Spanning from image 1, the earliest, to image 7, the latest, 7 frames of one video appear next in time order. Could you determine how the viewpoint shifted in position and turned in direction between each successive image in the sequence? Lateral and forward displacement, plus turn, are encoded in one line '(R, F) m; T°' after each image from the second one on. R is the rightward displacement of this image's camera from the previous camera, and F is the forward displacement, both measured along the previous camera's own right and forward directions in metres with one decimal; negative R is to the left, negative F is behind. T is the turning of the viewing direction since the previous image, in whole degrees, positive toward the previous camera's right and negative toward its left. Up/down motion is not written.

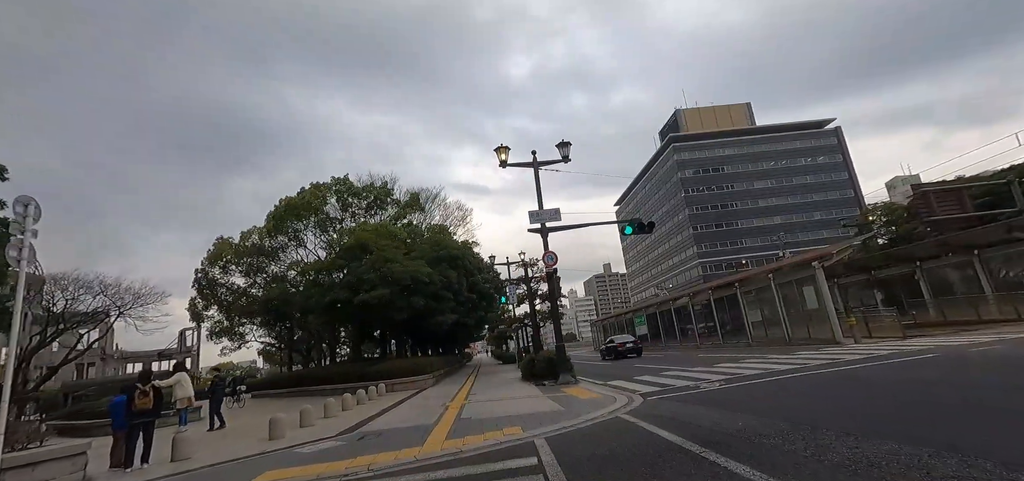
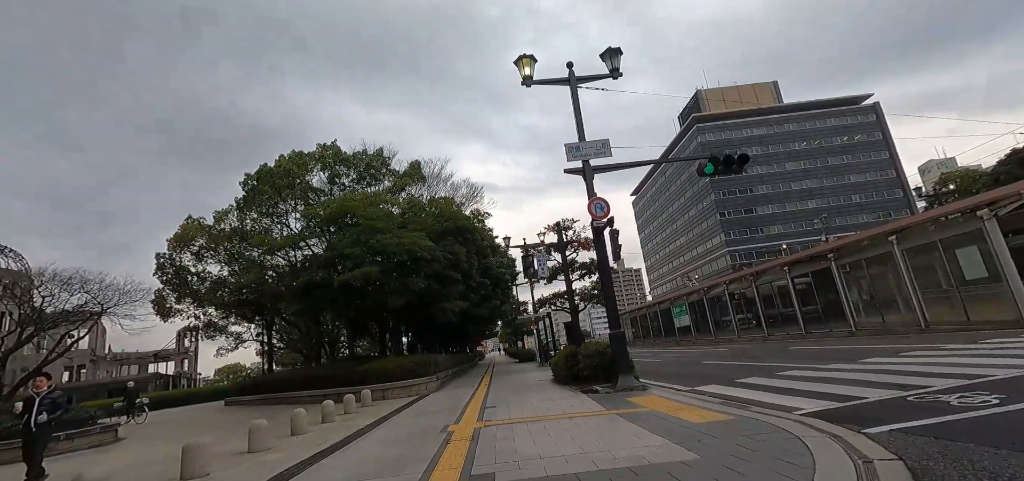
(-0.6, +5.3) m; -1°
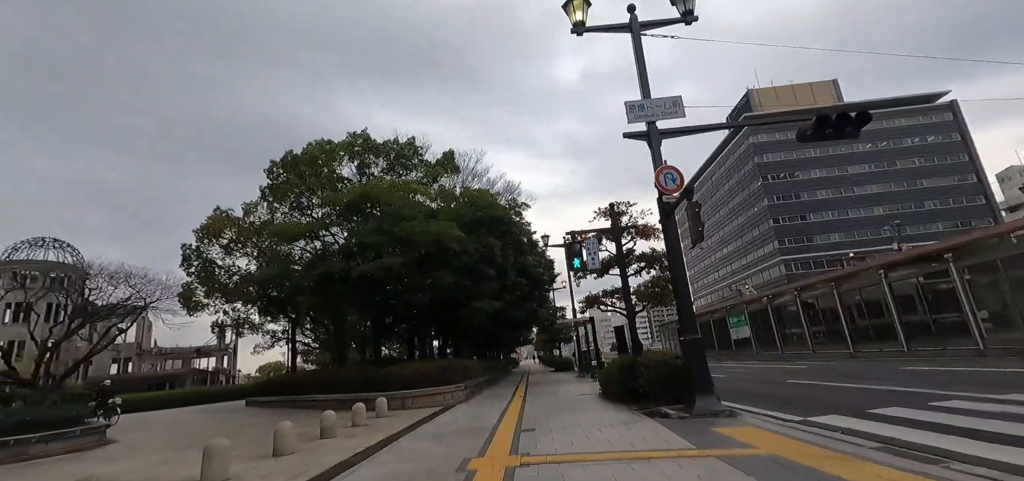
(-0.2, +2.4) m; -4°
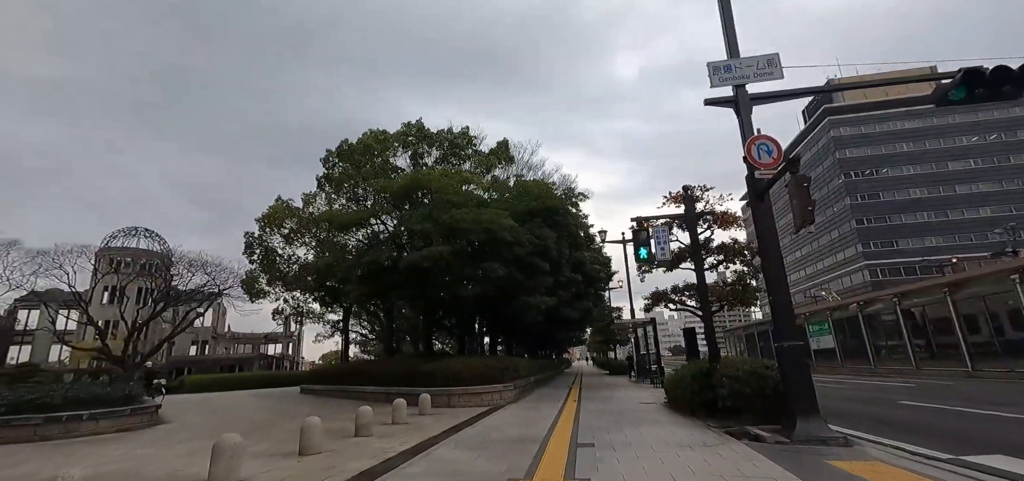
(0.0, +1.2) m; -7°
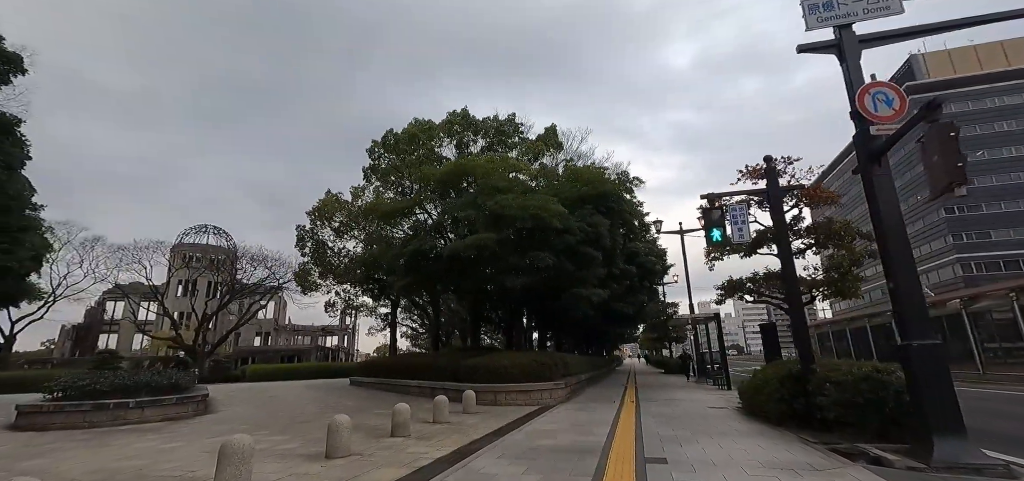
(0.0, +1.0) m; -6°
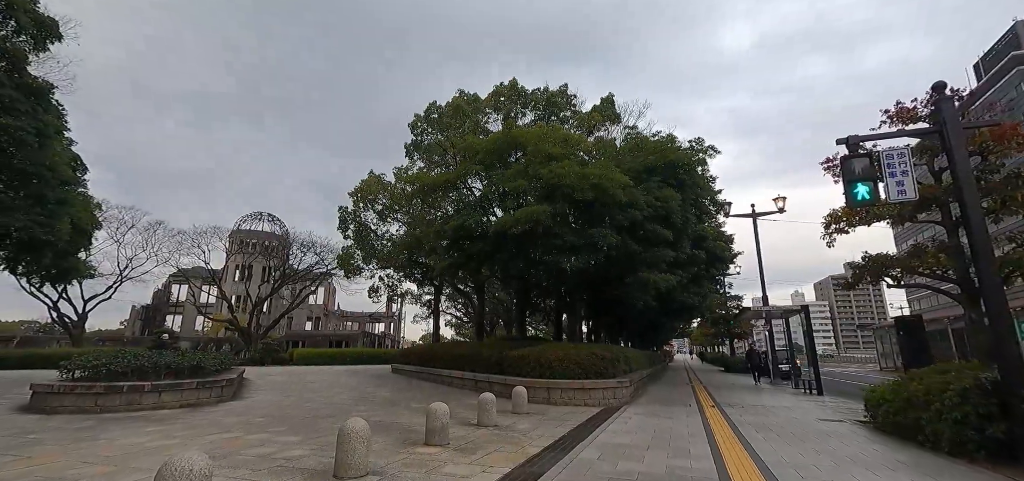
(-0.3, +1.8) m; -5°
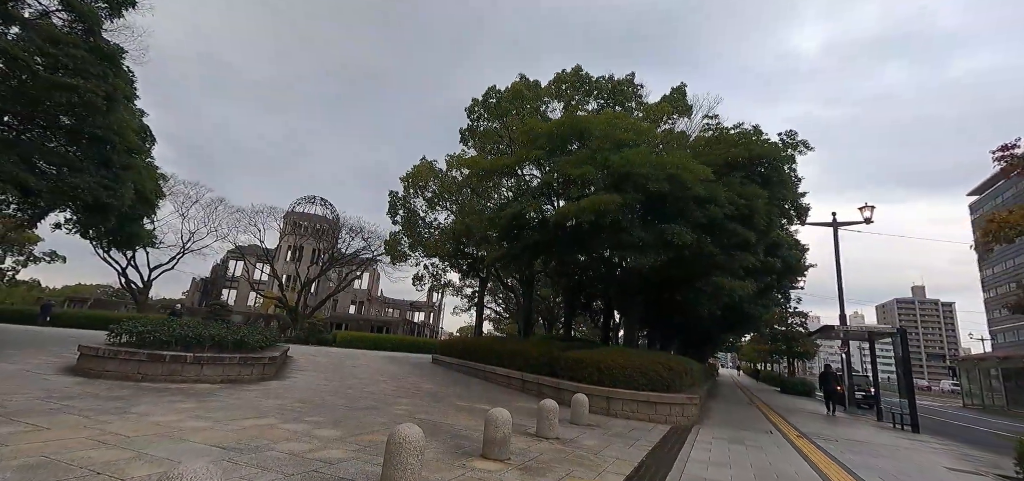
(-0.5, +1.0) m; -5°
